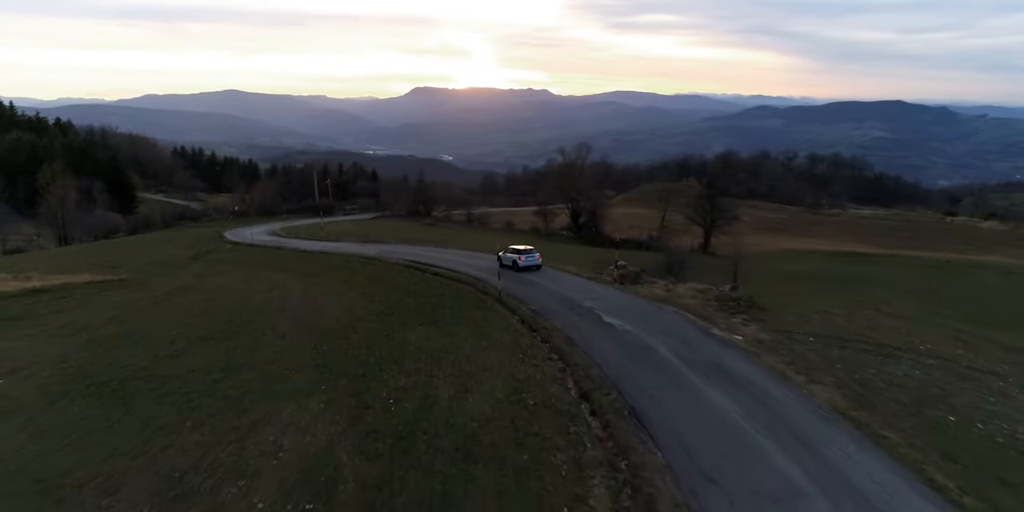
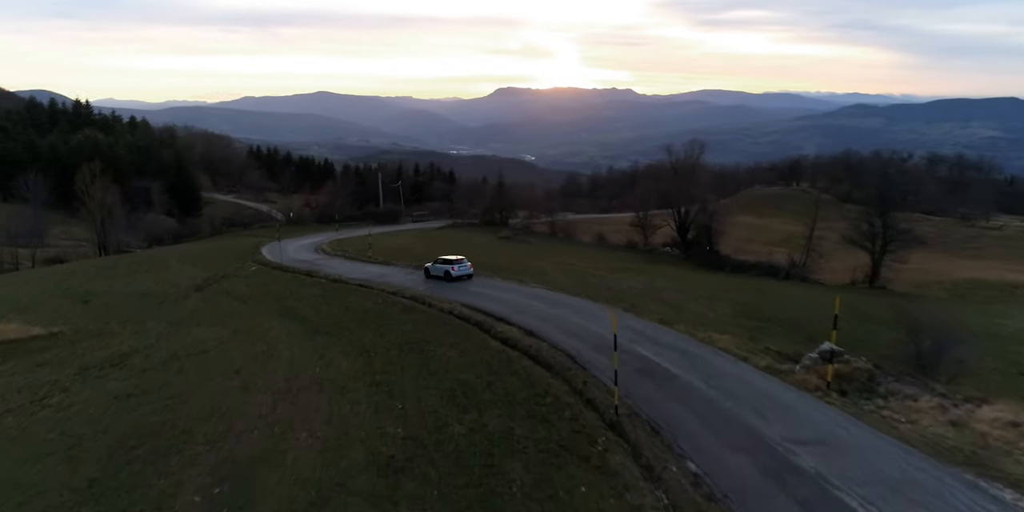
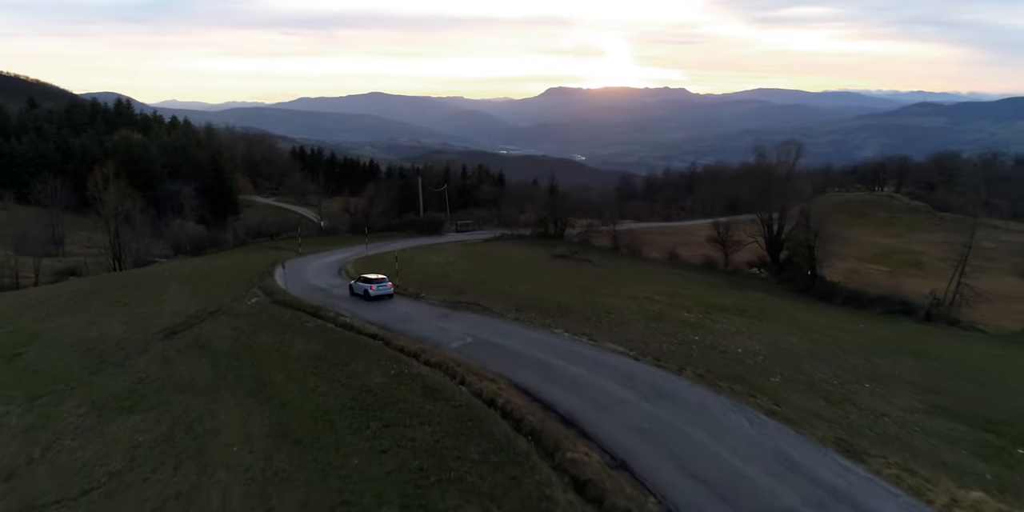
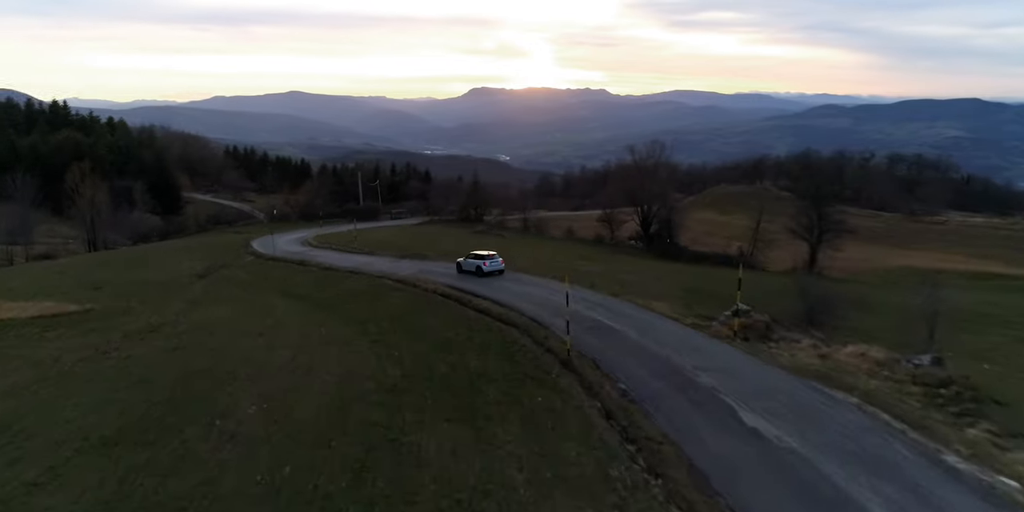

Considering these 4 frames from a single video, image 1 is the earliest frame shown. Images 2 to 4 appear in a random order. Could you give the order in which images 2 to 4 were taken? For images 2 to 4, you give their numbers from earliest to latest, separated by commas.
4, 2, 3
